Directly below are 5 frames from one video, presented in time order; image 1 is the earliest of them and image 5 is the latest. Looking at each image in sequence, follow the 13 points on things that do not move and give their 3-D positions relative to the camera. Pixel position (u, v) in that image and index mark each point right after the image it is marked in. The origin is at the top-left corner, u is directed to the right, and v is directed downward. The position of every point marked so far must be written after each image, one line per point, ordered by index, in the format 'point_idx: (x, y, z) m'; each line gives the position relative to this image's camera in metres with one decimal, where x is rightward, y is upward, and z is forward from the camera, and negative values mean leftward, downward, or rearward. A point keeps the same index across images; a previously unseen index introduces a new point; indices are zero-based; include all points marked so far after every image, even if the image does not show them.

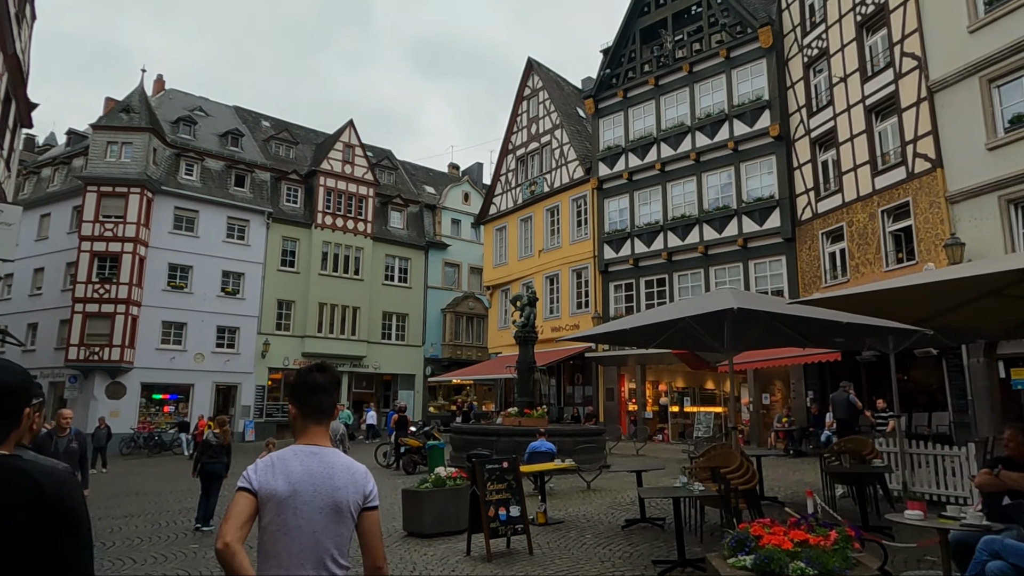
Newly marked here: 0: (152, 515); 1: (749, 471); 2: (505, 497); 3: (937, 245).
0: (-6.2, -3.9, +11.4) m
1: (+2.5, -1.9, +6.9) m
2: (-0.1, -2.3, +7.1) m
3: (+9.7, +1.0, +15.1) m
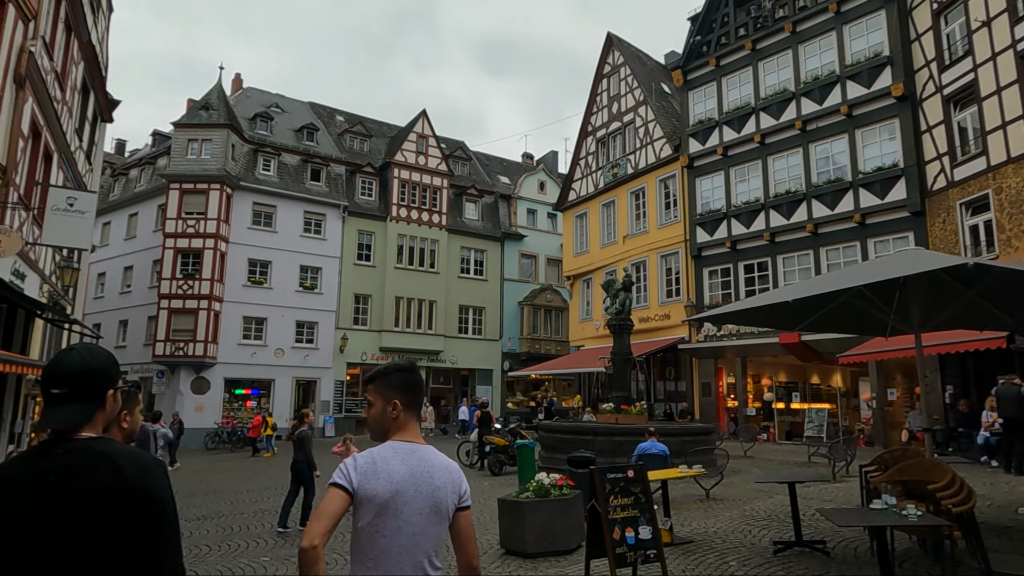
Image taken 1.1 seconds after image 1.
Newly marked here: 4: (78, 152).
0: (-4.6, -3.7, +10.6) m
1: (+3.5, -1.6, +5.2) m
2: (+1.0, -1.9, +5.7) m
3: (+11.5, +1.5, +12.5) m
4: (-10.7, +3.4, +16.4) m
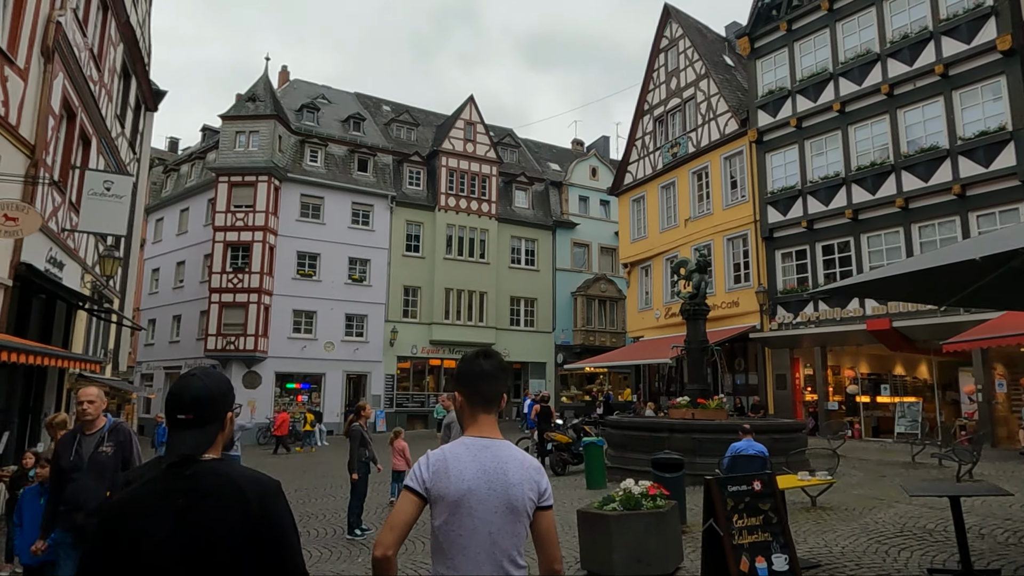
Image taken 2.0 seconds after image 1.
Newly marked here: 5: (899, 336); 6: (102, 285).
0: (-3.5, -3.4, +9.7) m
1: (+4.1, -1.3, +3.8) m
2: (+1.7, -1.7, +4.4) m
3: (+12.6, +2.0, +10.5) m
4: (-9.4, +3.6, +15.9) m
5: (+10.1, -1.3, +17.3) m
6: (-8.2, +0.1, +13.3) m
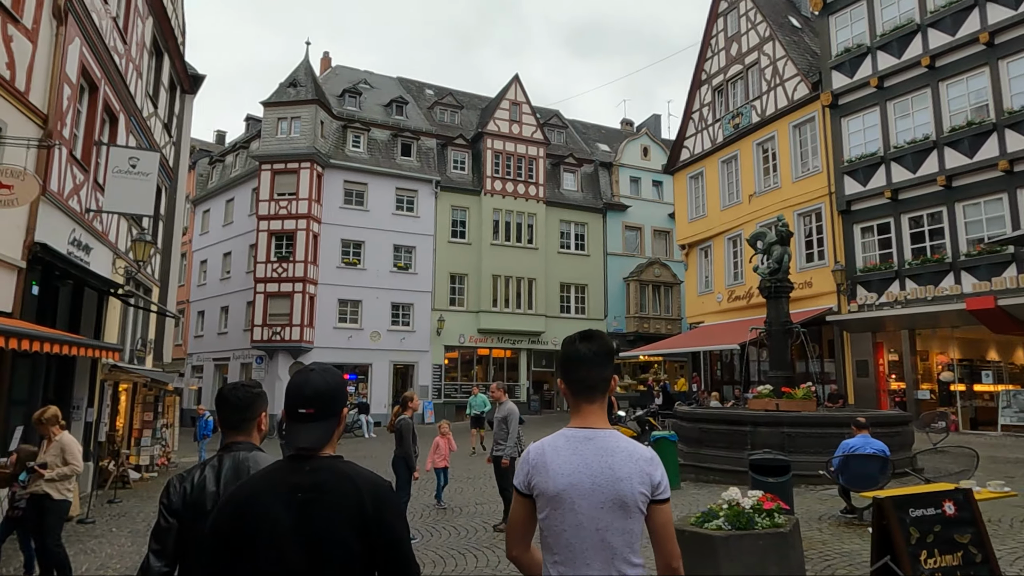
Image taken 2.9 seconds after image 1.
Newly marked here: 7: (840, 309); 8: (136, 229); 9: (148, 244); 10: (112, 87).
0: (-2.7, -3.1, +8.7) m
1: (+4.5, -0.9, +2.2) m
2: (+2.1, -1.4, +3.1) m
3: (+13.3, +2.5, +8.3) m
4: (-8.2, +3.9, +15.2) m
5: (+11.4, -0.6, +15.3) m
6: (-7.2, +0.3, +12.6) m
7: (+9.4, -0.6, +19.1) m
8: (-7.5, +1.2, +13.2) m
9: (-7.0, +0.8, +12.7) m
10: (-7.1, +3.6, +11.8) m
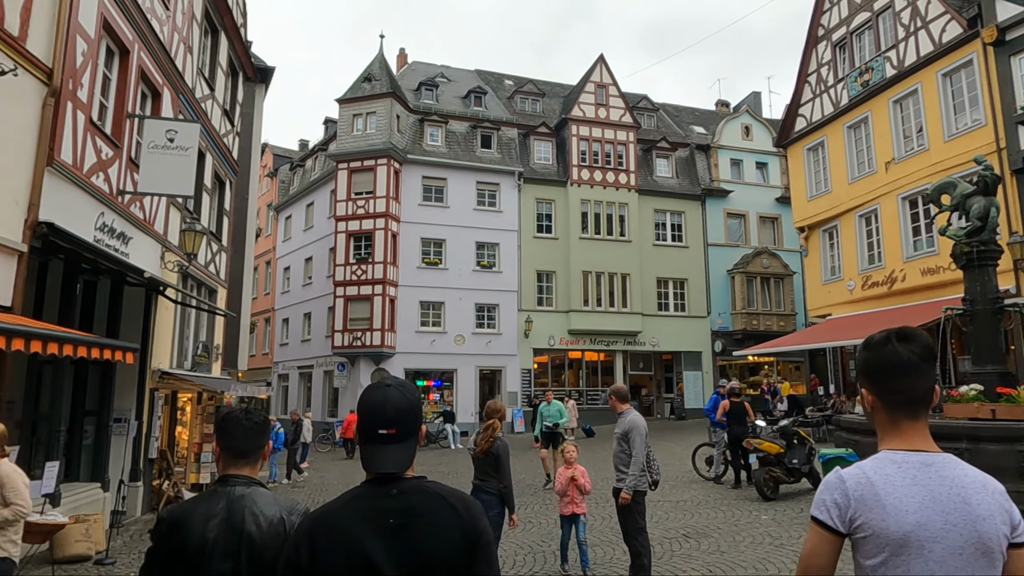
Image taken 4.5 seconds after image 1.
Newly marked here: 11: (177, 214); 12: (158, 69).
0: (-1.5, -2.9, +6.7) m
1: (+4.7, -0.4, -0.6) m
2: (+2.5, -0.9, +0.5) m
3: (+14.2, +3.2, +4.3) m
4: (-6.3, +3.9, +13.9) m
5: (+13.3, 0.0, +11.5) m
6: (-5.5, +0.4, +11.2) m
7: (+11.8, -0.1, +15.4) m
8: (-5.8, +1.2, +11.8) m
9: (-5.3, +0.9, +11.2) m
10: (-5.7, +3.7, +10.4) m
11: (-6.0, +1.3, +12.0) m
12: (-5.7, +3.6, +10.7) m
